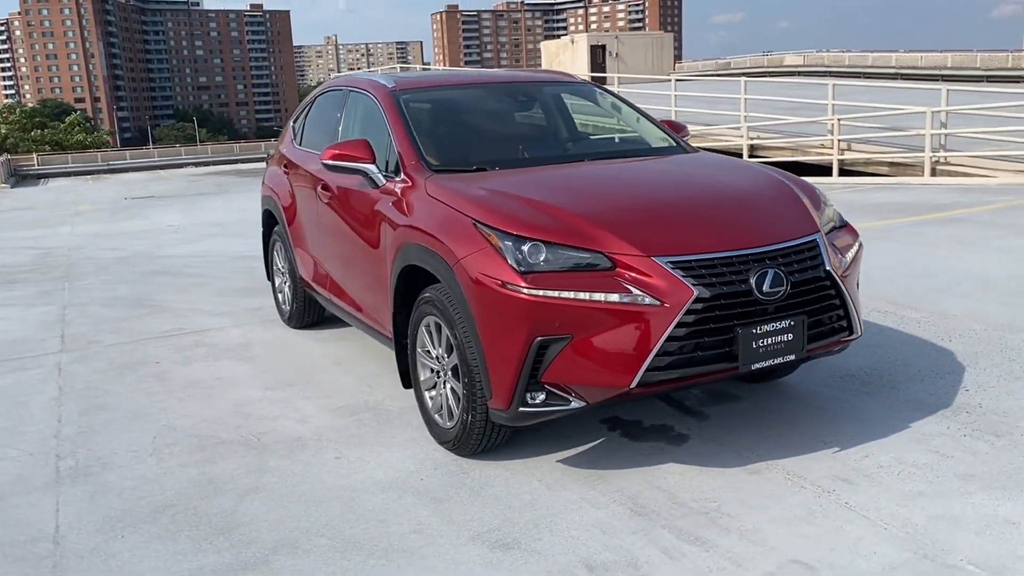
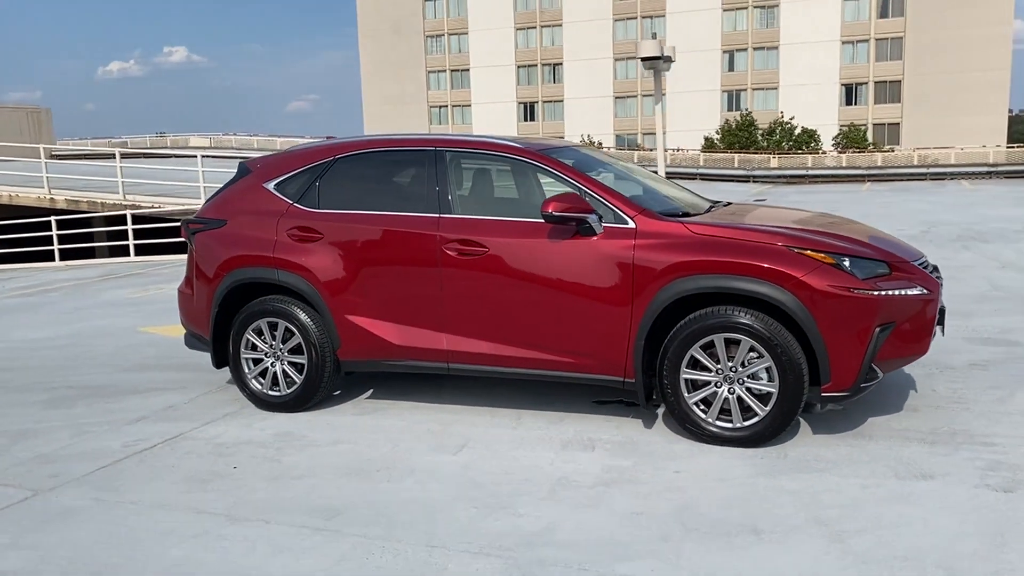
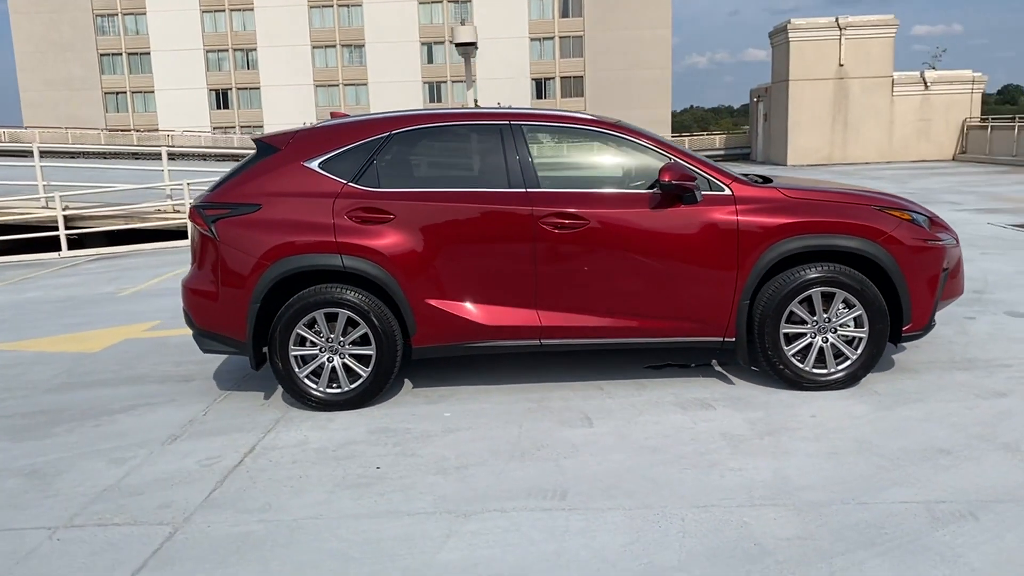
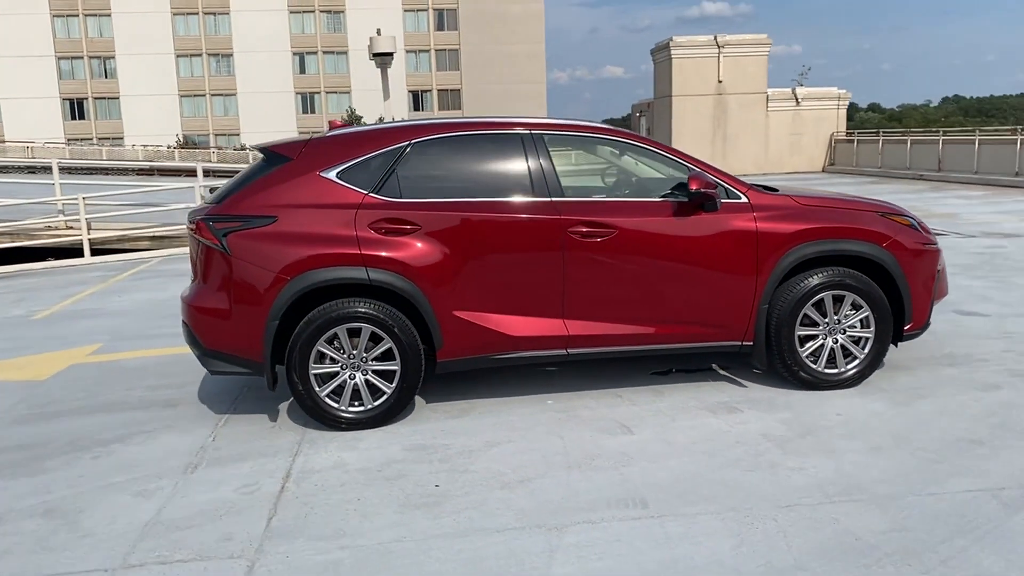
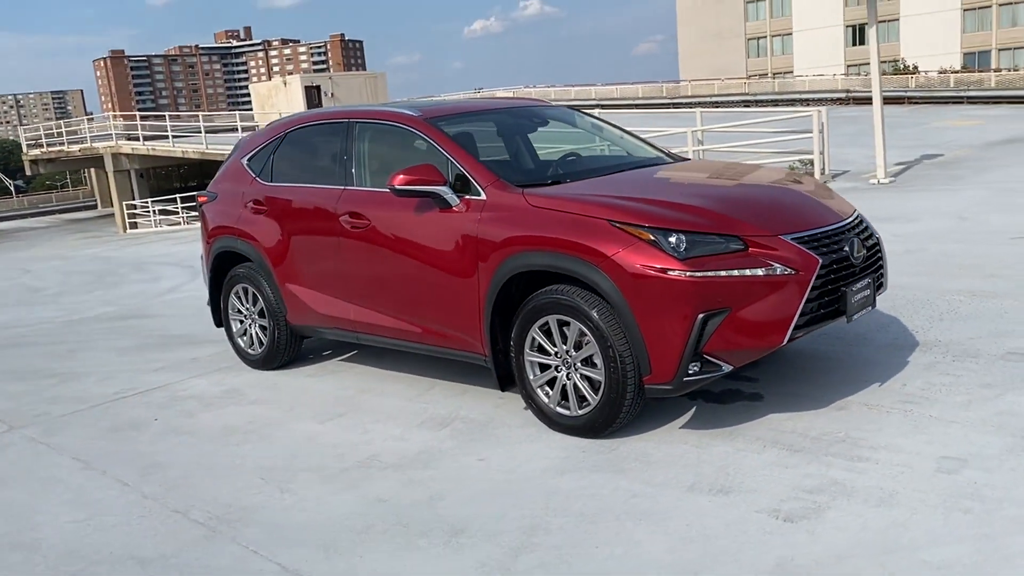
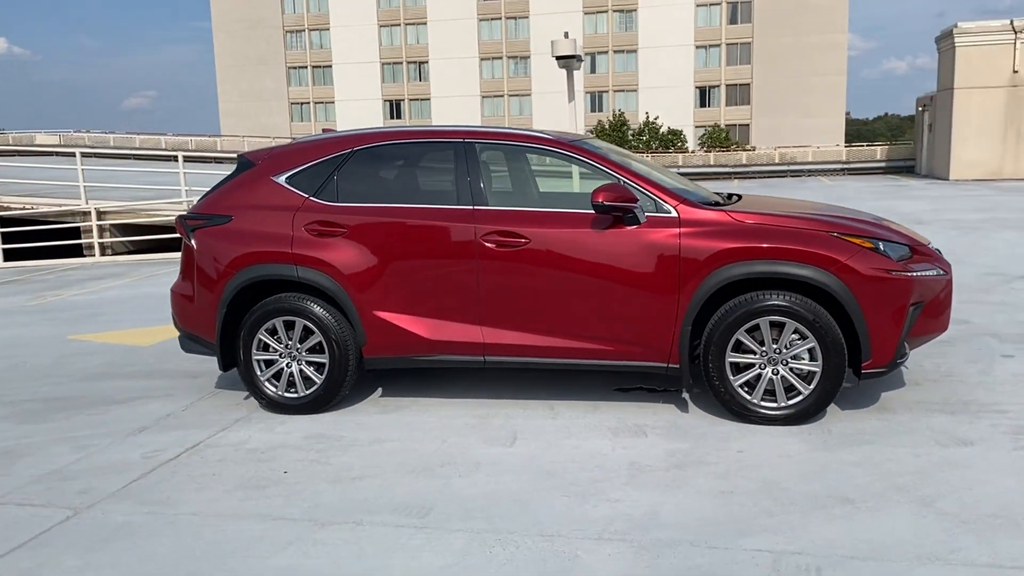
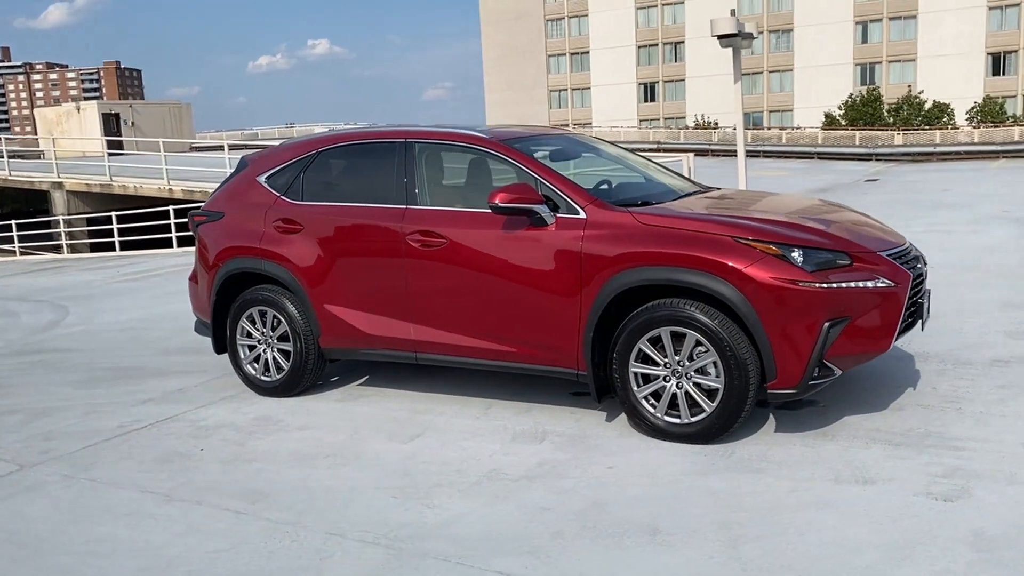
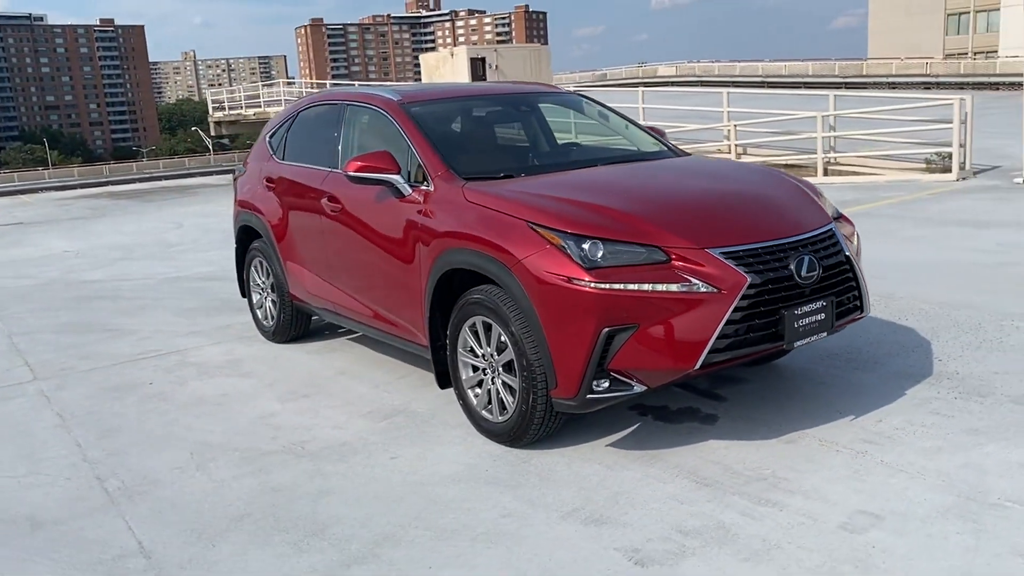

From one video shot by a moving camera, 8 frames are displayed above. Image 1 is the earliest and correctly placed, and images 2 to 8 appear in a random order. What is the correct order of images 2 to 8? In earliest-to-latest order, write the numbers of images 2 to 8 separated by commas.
8, 5, 7, 2, 6, 3, 4
